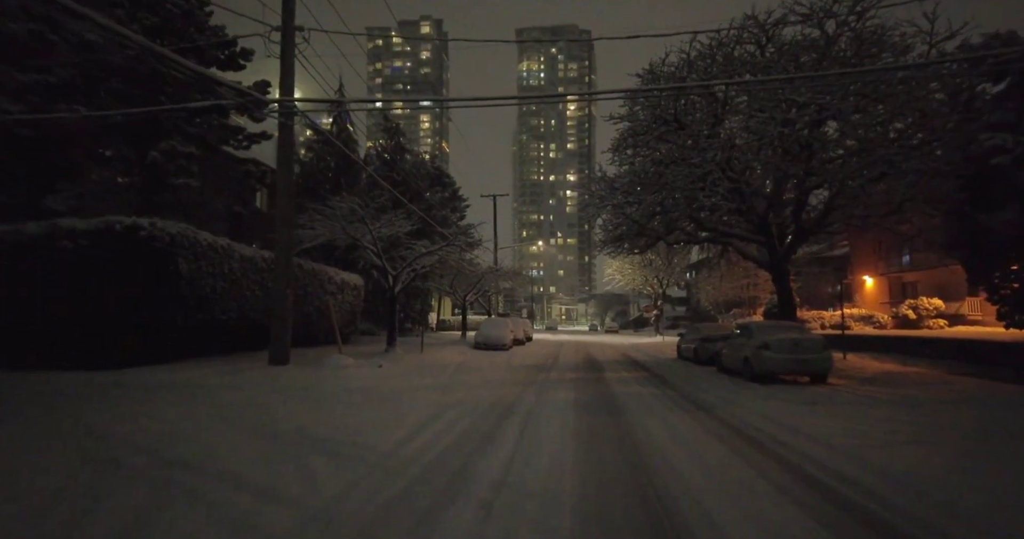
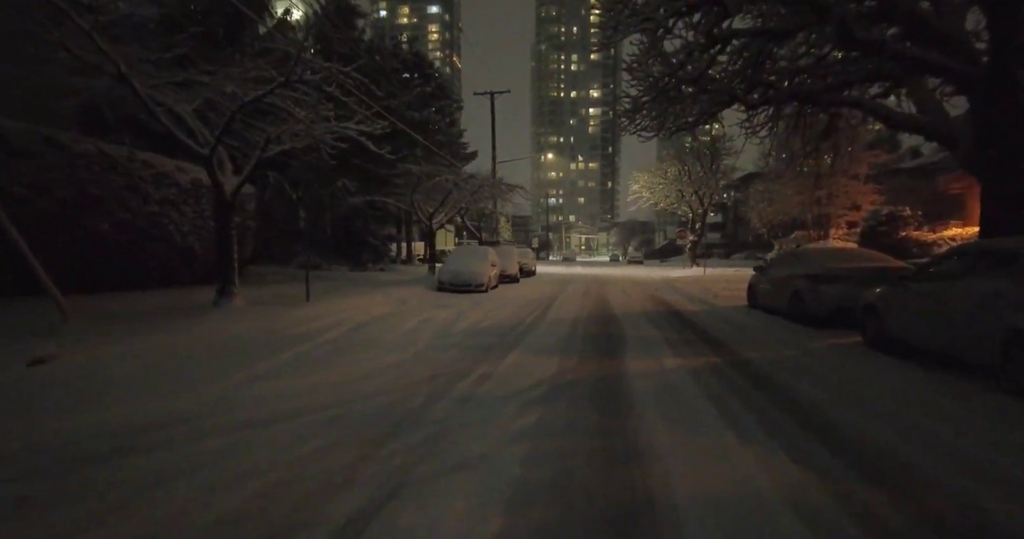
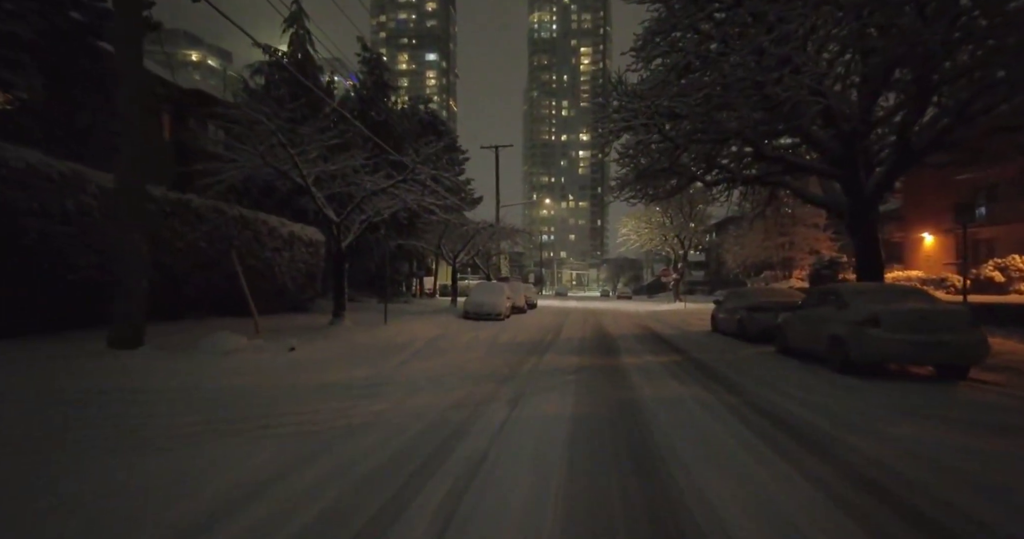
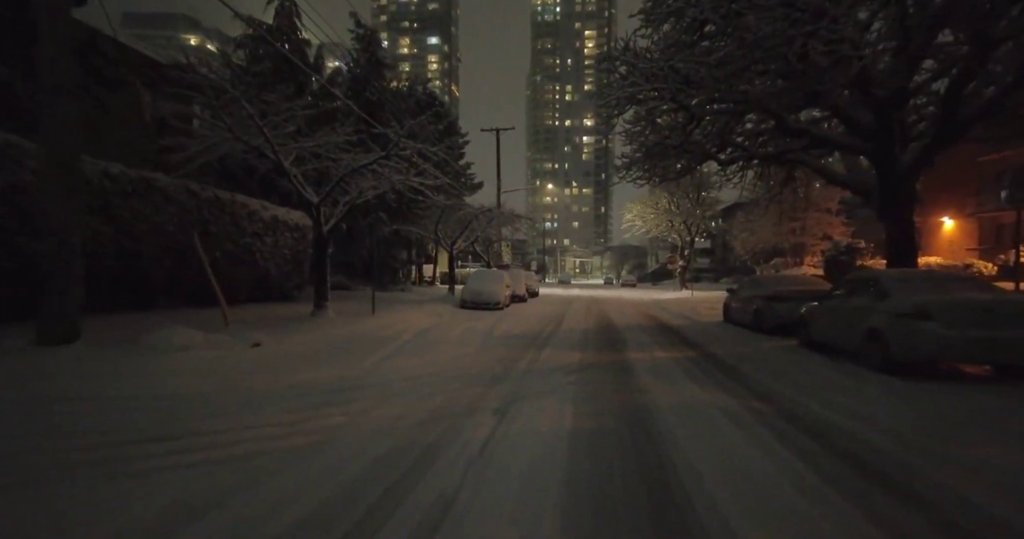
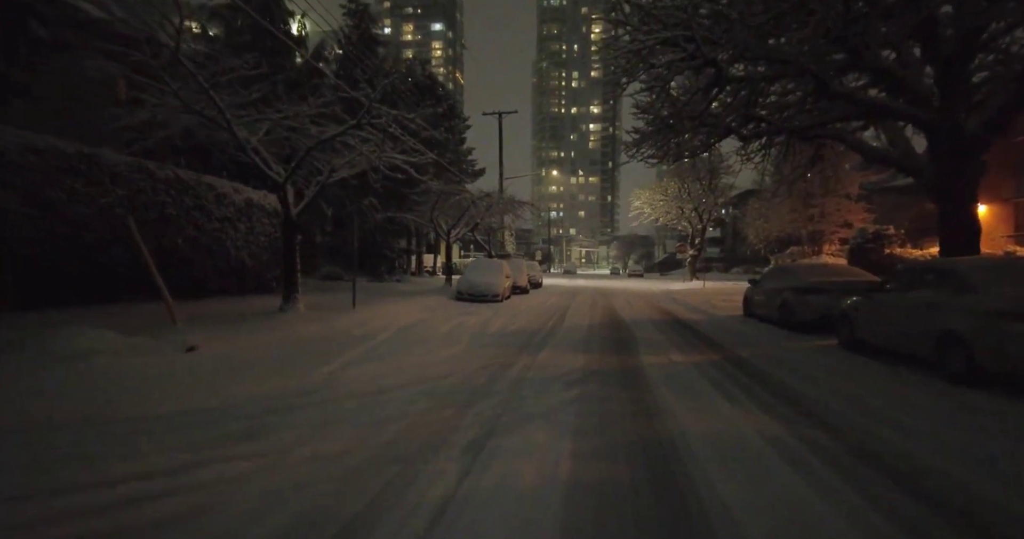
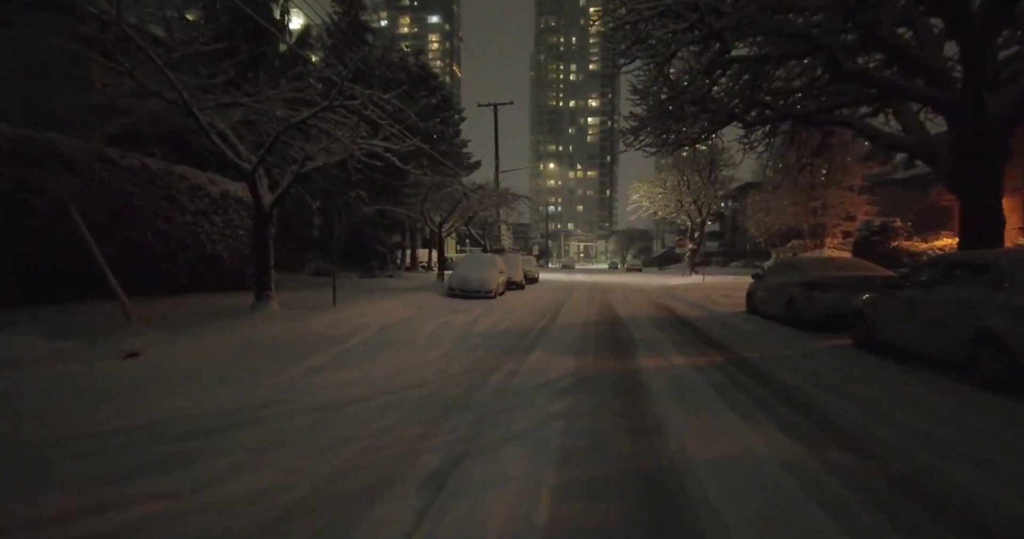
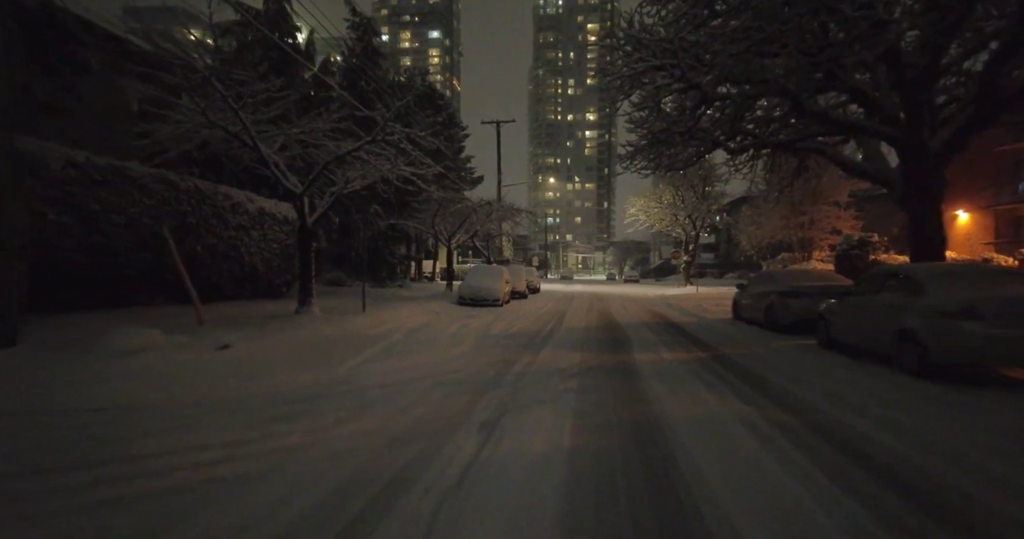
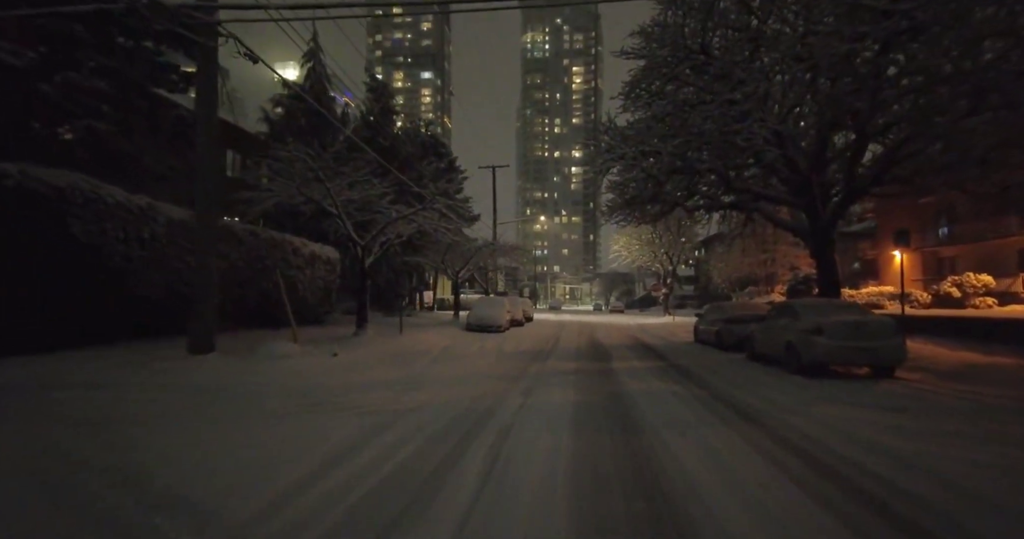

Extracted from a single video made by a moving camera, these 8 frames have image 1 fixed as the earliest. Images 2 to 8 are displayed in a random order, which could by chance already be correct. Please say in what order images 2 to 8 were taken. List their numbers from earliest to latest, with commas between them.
8, 3, 4, 7, 5, 6, 2
